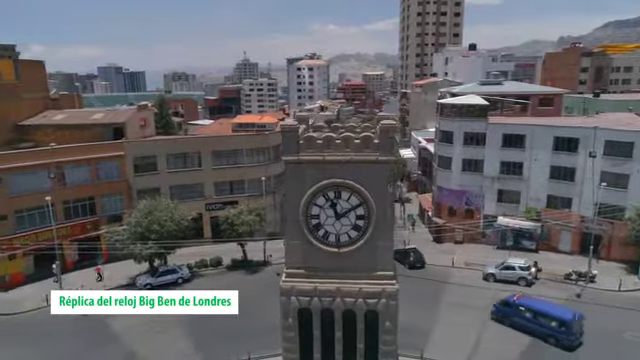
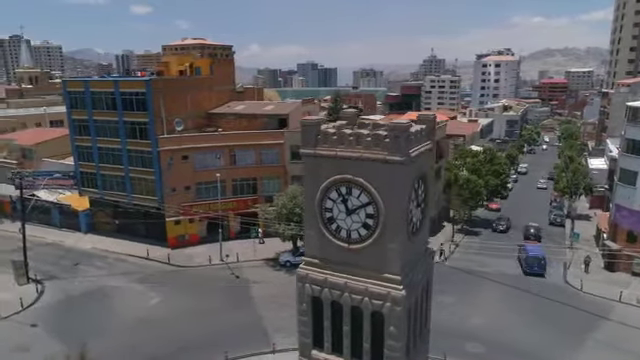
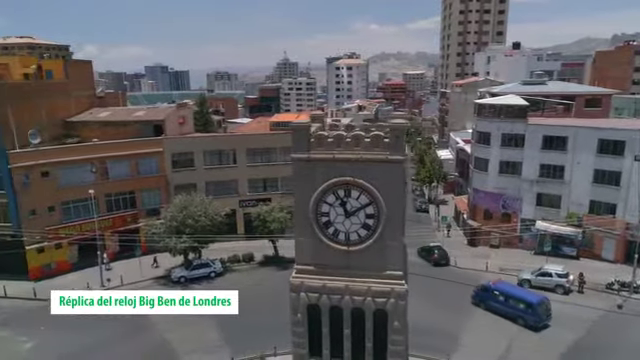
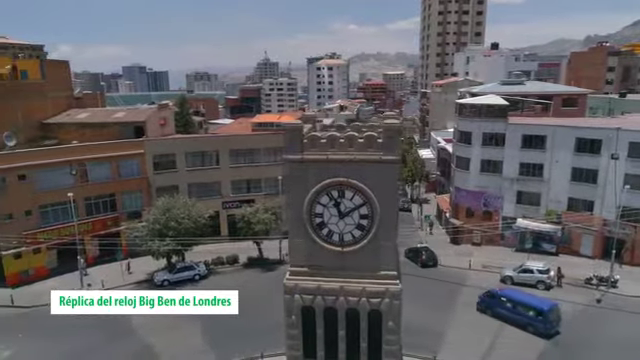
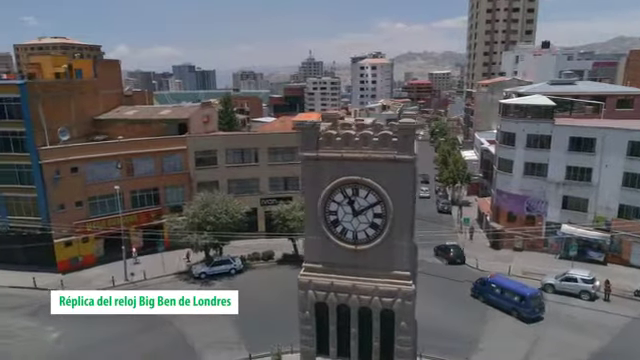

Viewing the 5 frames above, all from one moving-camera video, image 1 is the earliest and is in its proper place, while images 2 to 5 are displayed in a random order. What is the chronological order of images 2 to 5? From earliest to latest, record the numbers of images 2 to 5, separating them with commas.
4, 3, 5, 2
